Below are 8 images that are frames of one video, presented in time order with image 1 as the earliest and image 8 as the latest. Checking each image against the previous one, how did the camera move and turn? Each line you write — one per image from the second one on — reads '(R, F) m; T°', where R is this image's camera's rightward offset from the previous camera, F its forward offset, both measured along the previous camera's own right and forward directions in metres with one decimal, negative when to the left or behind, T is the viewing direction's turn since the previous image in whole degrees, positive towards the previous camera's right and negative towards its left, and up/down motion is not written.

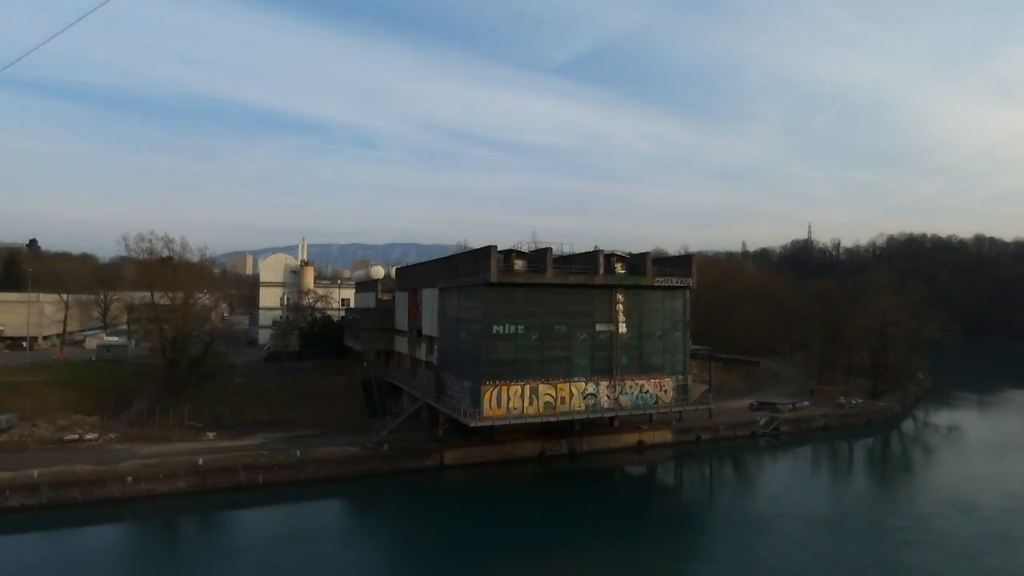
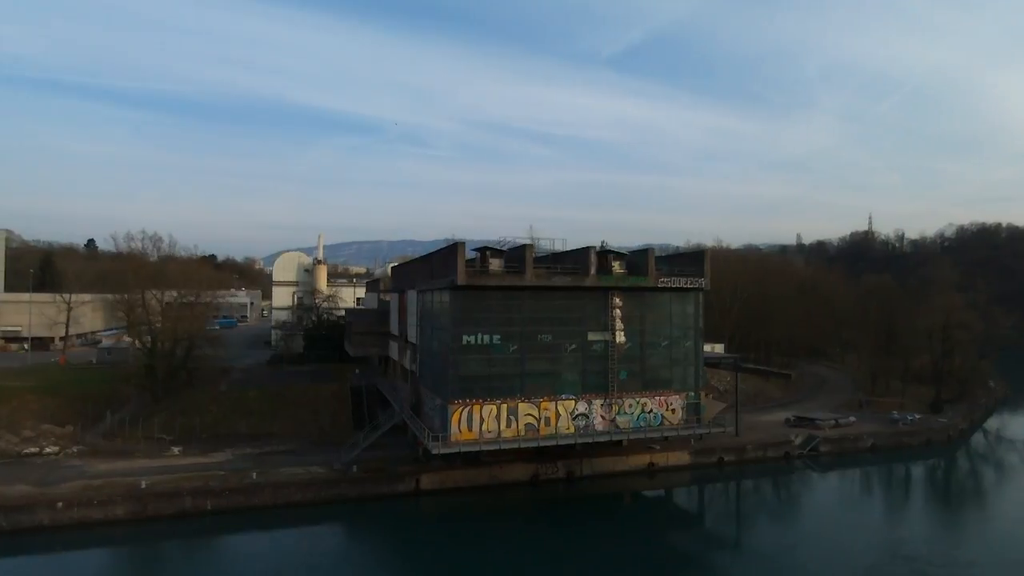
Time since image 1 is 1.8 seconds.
(+2.8, +3.9) m; -5°
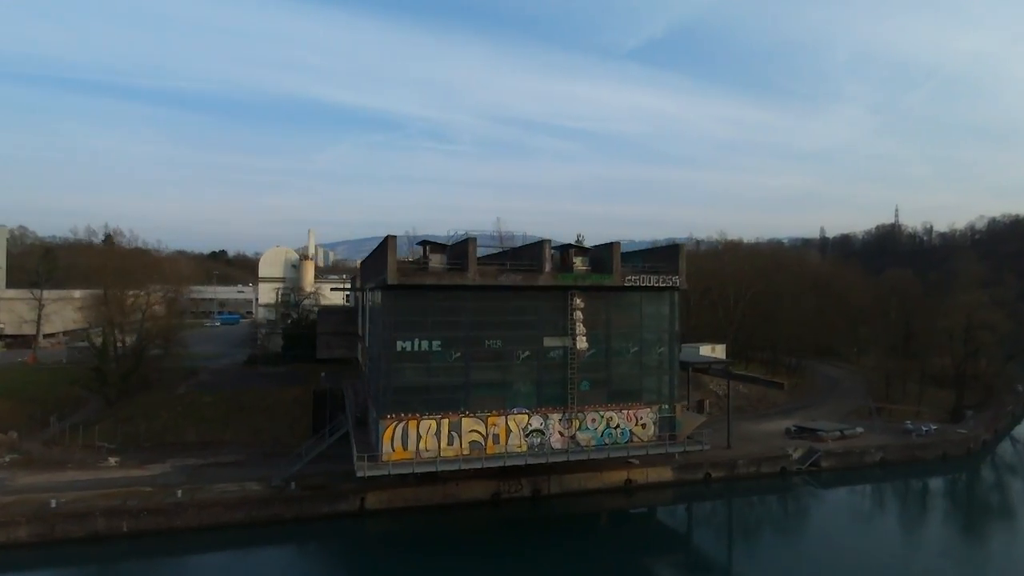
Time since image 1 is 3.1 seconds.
(+2.6, +2.8) m; -2°
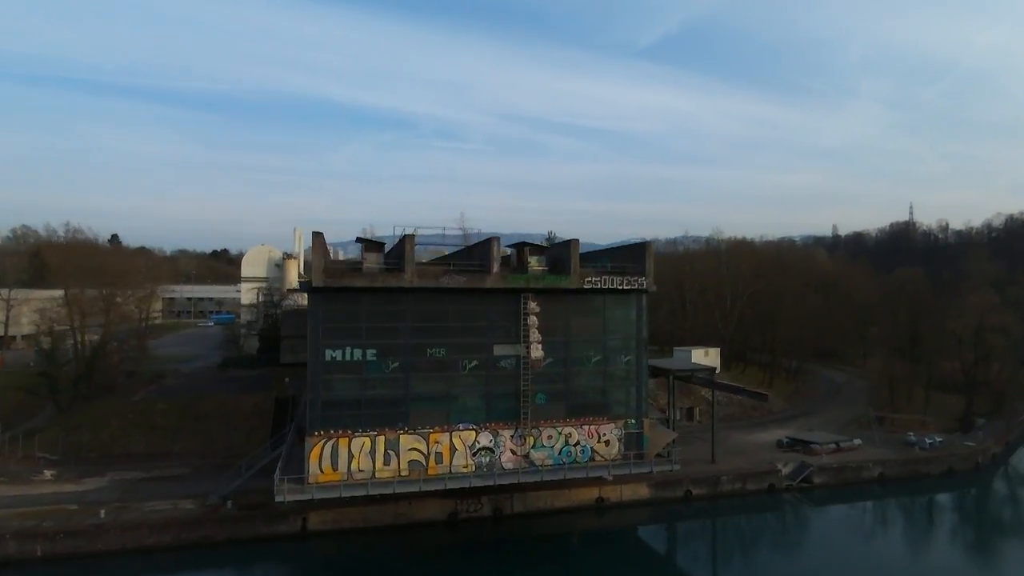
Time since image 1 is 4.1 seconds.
(+2.0, +2.1) m; -1°
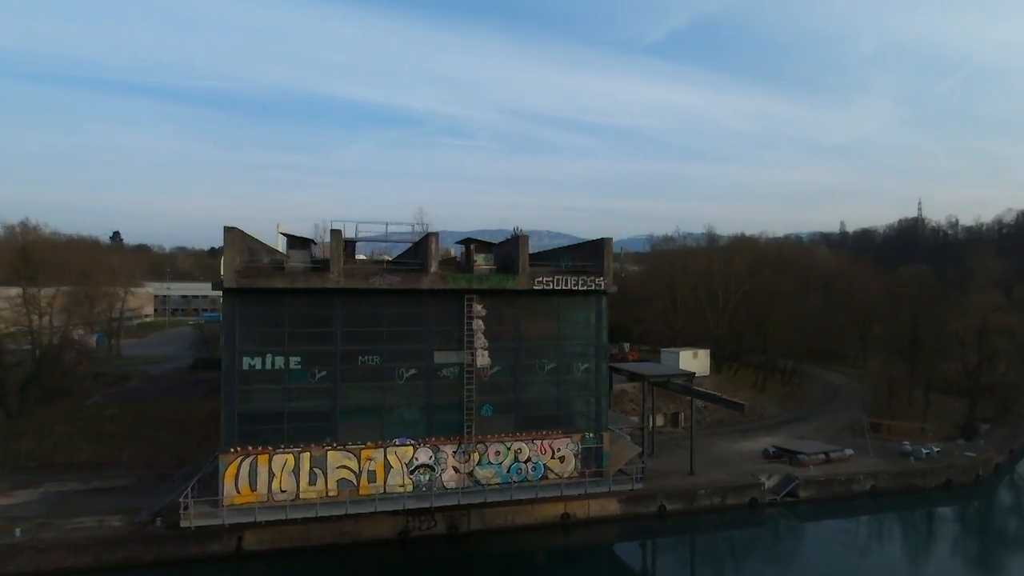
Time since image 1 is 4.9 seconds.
(+1.8, +1.8) m; -1°
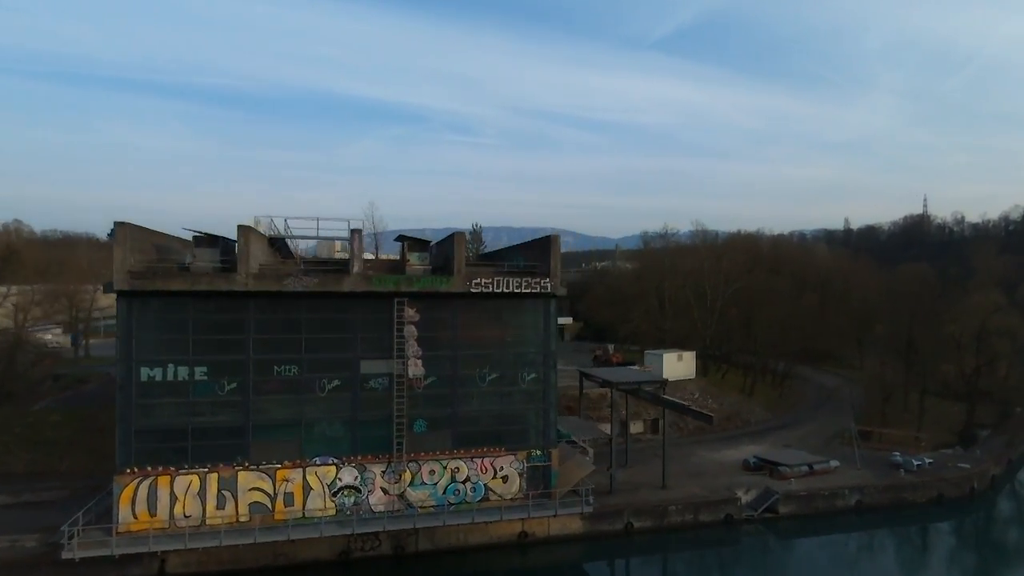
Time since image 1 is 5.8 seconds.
(+1.8, +1.7) m; 0°
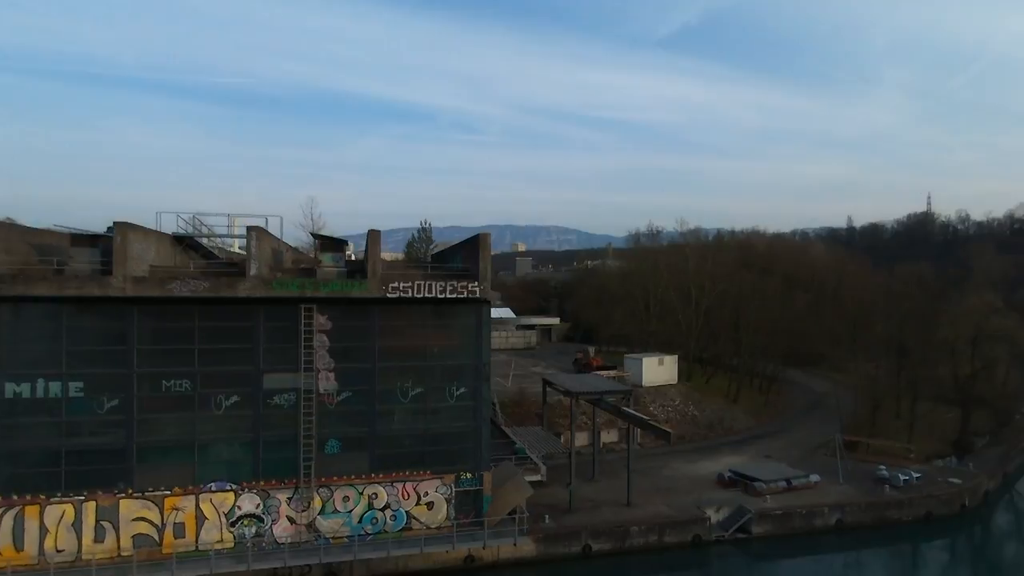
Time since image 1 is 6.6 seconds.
(+1.8, +1.8) m; 0°
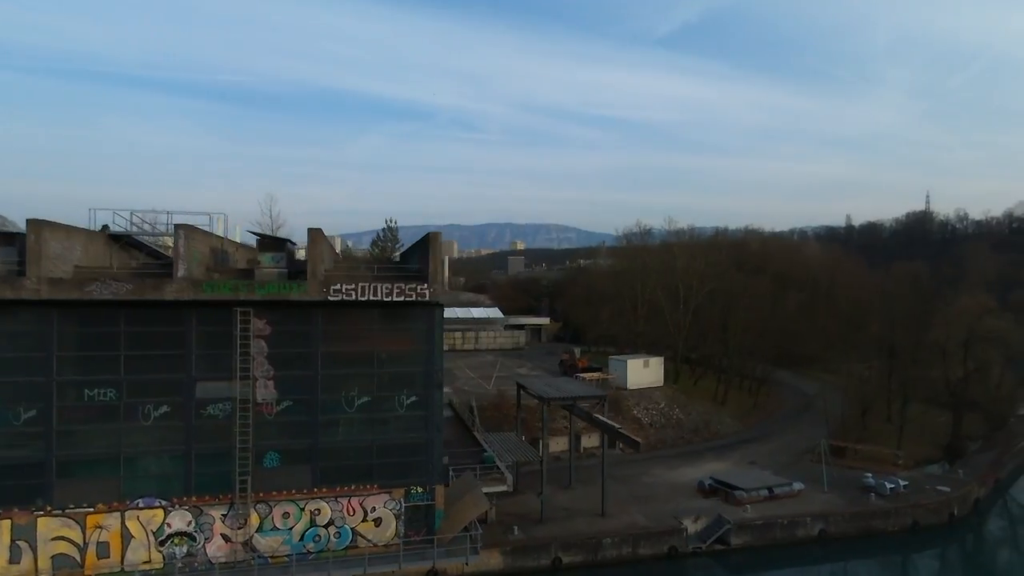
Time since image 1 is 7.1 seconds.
(+1.0, +0.9) m; 0°
